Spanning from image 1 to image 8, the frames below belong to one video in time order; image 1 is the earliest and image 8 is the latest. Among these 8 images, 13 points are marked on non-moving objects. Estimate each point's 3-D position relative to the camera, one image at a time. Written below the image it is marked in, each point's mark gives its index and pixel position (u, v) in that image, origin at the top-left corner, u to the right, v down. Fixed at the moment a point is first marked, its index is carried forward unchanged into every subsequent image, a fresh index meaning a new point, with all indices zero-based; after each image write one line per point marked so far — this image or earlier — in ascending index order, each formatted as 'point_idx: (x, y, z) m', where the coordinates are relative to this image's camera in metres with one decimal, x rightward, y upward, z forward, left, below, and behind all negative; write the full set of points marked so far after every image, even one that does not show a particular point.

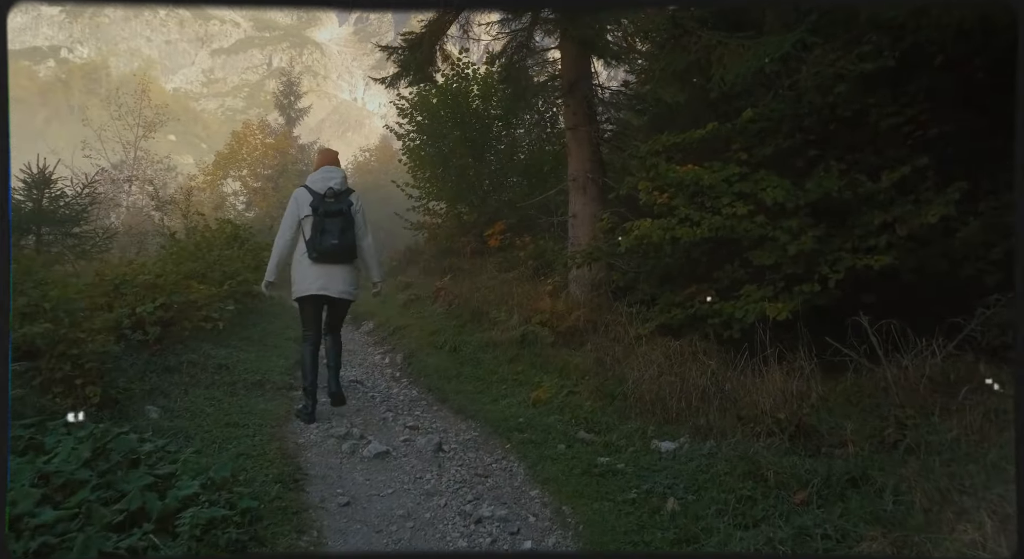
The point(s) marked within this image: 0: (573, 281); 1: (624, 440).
0: (+0.7, 0.0, +7.6) m
1: (+0.8, -1.2, +4.8) m
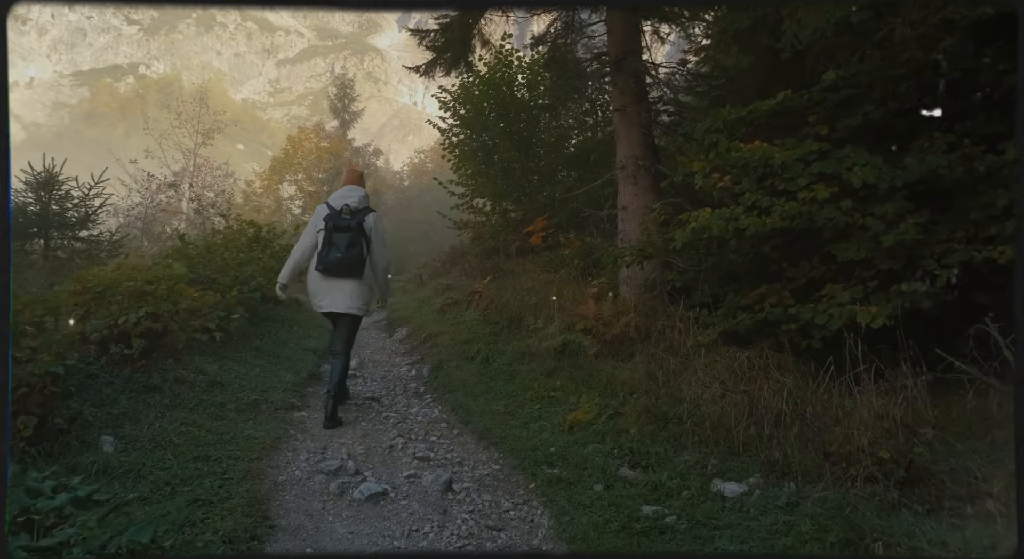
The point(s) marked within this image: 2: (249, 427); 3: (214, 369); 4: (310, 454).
0: (+1.1, 0.0, +6.7) m
1: (+1.0, -1.2, +3.9) m
2: (-1.6, -0.9, +4.1) m
3: (-2.2, -0.7, +4.8) m
4: (-1.2, -1.0, +3.9) m
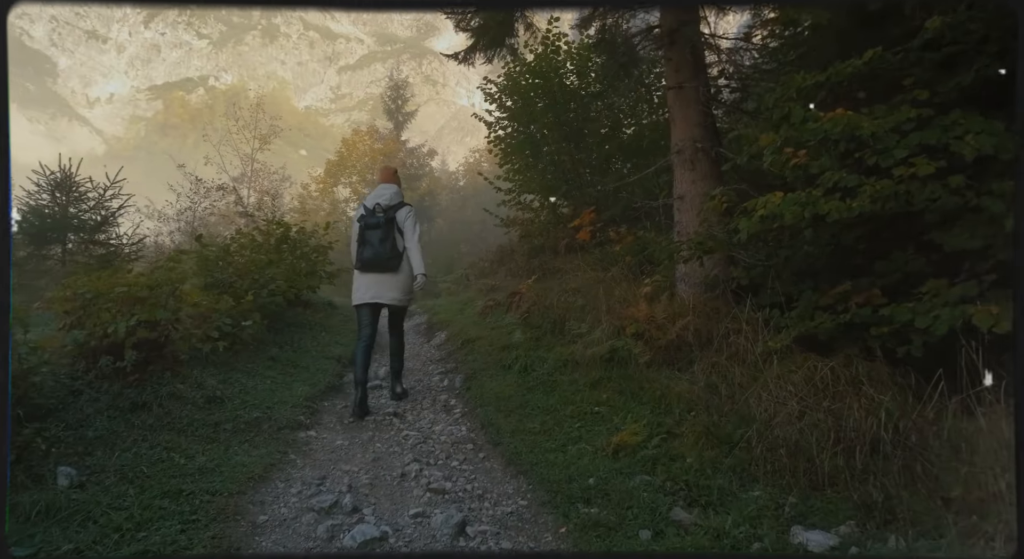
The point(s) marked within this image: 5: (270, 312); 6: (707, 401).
0: (+1.5, 0.0, +6.0) m
1: (+1.1, -1.2, +3.2) m
2: (-1.5, -0.9, +3.6) m
3: (-2.0, -0.7, +4.3) m
4: (-1.1, -1.0, +3.3) m
5: (-2.3, -0.3, +6.0) m
6: (+1.4, -0.8, +4.5) m
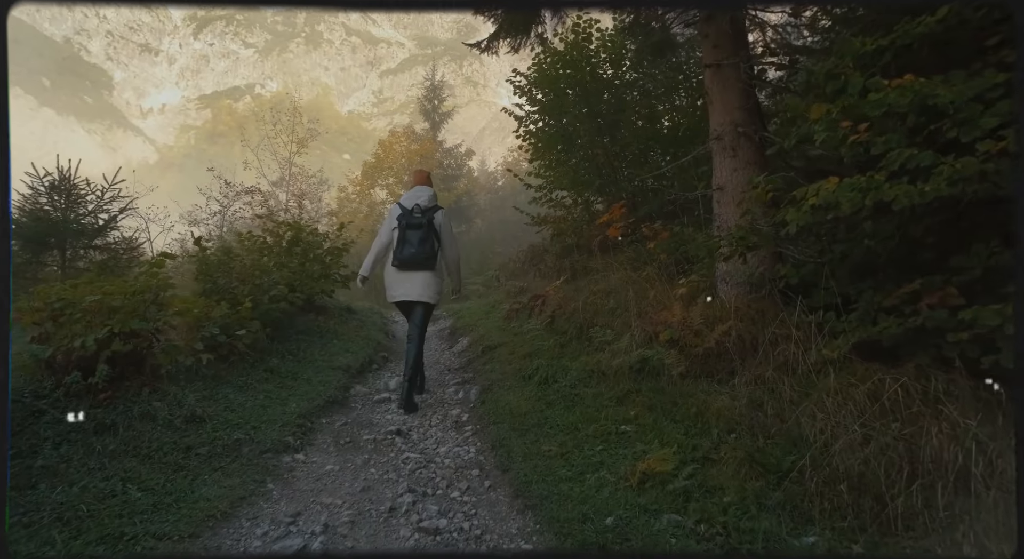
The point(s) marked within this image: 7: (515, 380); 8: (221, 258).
0: (+1.7, 0.0, +5.3) m
1: (+1.1, -1.2, +2.6) m
2: (-1.5, -1.0, +3.1) m
3: (-1.9, -0.7, +3.9) m
4: (-1.0, -1.1, +2.9) m
5: (-2.1, -0.4, +5.7) m
6: (+1.4, -0.8, +3.9) m
7: (0.0, -0.8, +5.3) m
8: (-2.4, +0.2, +5.5) m
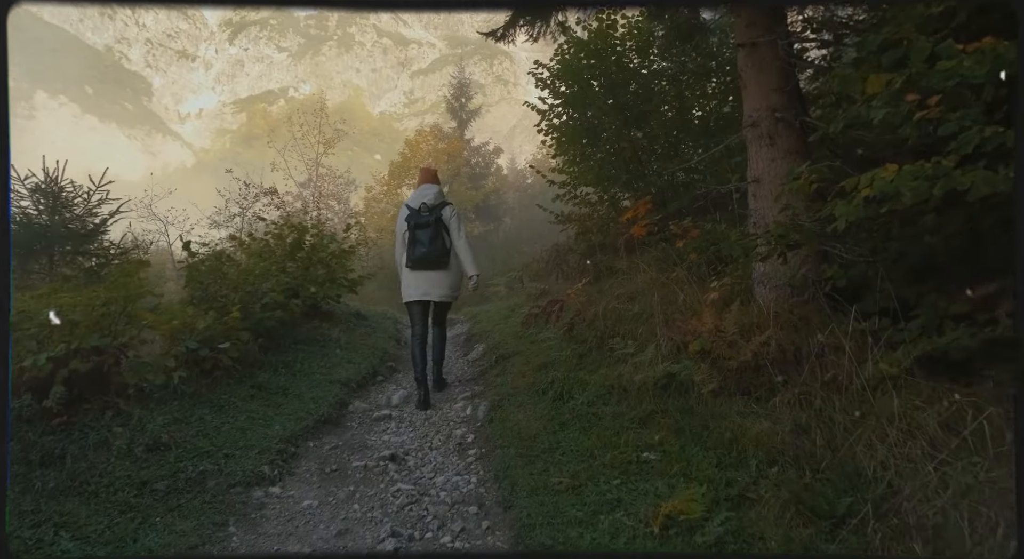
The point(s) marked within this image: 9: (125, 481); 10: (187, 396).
0: (+1.8, 0.0, +4.8) m
1: (+1.1, -1.2, +2.0) m
2: (-1.5, -1.0, +2.7) m
3: (-1.9, -0.8, +3.5) m
4: (-1.1, -1.1, +2.4) m
5: (-2.0, -0.4, +5.3) m
6: (+1.5, -0.9, +3.3) m
7: (+0.1, -0.8, +4.8) m
8: (-2.3, +0.1, +5.1) m
9: (-1.8, -0.9, +3.0) m
10: (-2.0, -0.7, +3.9) m
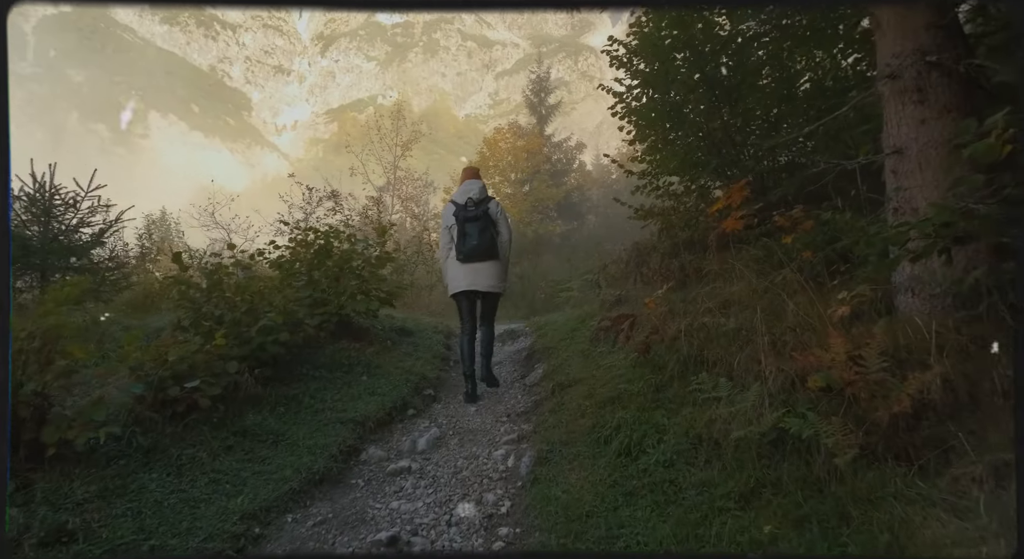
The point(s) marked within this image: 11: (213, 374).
0: (+2.0, -0.1, +3.4) m
1: (+1.0, -1.3, +0.8) m
2: (-1.4, -1.1, +1.8) m
3: (-1.7, -0.9, +2.7) m
4: (-1.1, -1.2, +1.5) m
5: (-1.6, -0.5, +4.4) m
6: (+1.5, -0.9, +2.0) m
7: (+0.4, -0.9, +3.7) m
8: (-2.0, 0.0, +4.3) m
9: (-1.7, -1.0, +2.1) m
10: (-1.8, -0.8, +3.1) m
11: (-1.7, -0.5, +3.7) m
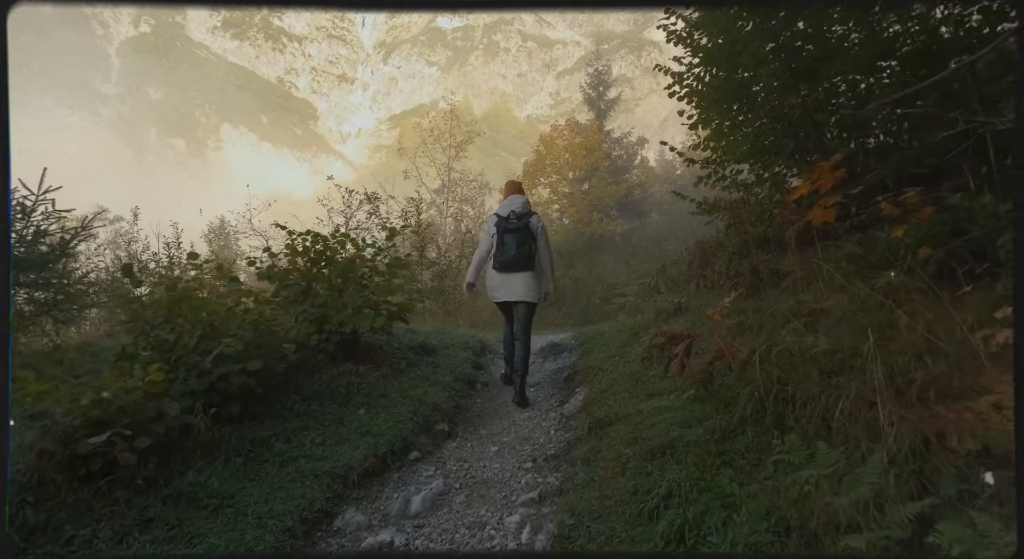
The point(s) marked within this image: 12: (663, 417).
0: (+2.0, -0.1, +2.2) m
1: (+0.8, -1.3, -0.3) m
2: (-1.6, -1.2, +1.0) m
3: (-1.8, -1.0, +1.9) m
4: (-1.2, -1.3, +0.6) m
5: (-1.5, -0.6, +3.6) m
6: (+1.4, -1.0, +0.9) m
7: (+0.5, -1.0, +2.7) m
8: (-1.8, -0.1, +3.6) m
9: (-1.8, -1.1, +1.4) m
10: (-1.8, -0.9, +2.3) m
11: (-1.6, -0.6, +2.9) m
12: (+0.8, -0.7, +3.5) m
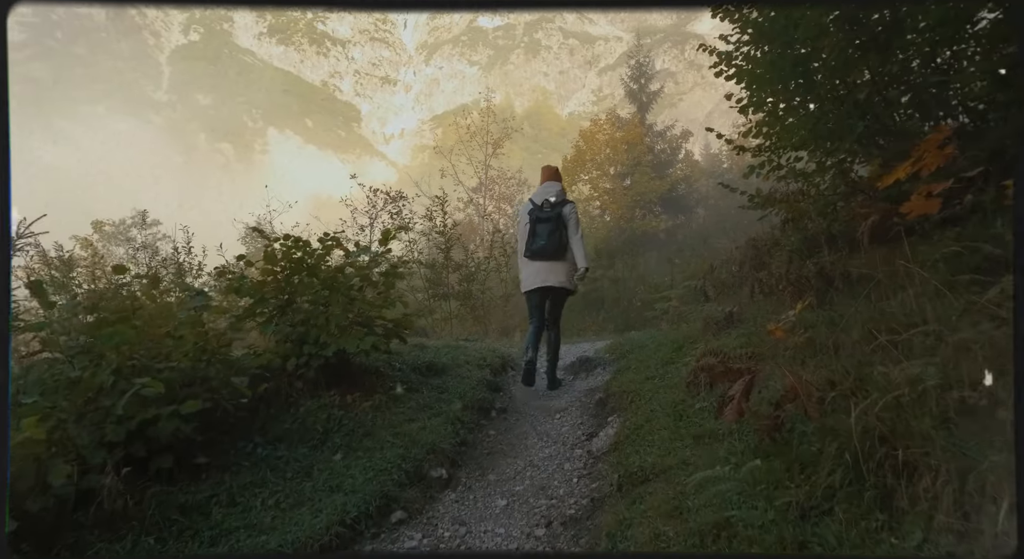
0: (+2.0, -0.1, +1.3) m
1: (+0.5, -1.4, -1.1) m
2: (-1.7, -1.3, +0.3) m
3: (-1.9, -1.1, +1.2) m
4: (-1.4, -1.4, -0.1) m
5: (-1.4, -0.7, +2.9) m
6: (+1.3, -1.0, 0.0) m
7: (+0.4, -1.0, +1.9) m
8: (-1.8, -0.2, +2.9) m
9: (-1.9, -1.2, +0.7) m
10: (-1.8, -1.0, +1.6) m
11: (-1.7, -0.7, +2.2) m
12: (+0.8, -0.8, +2.7) m
